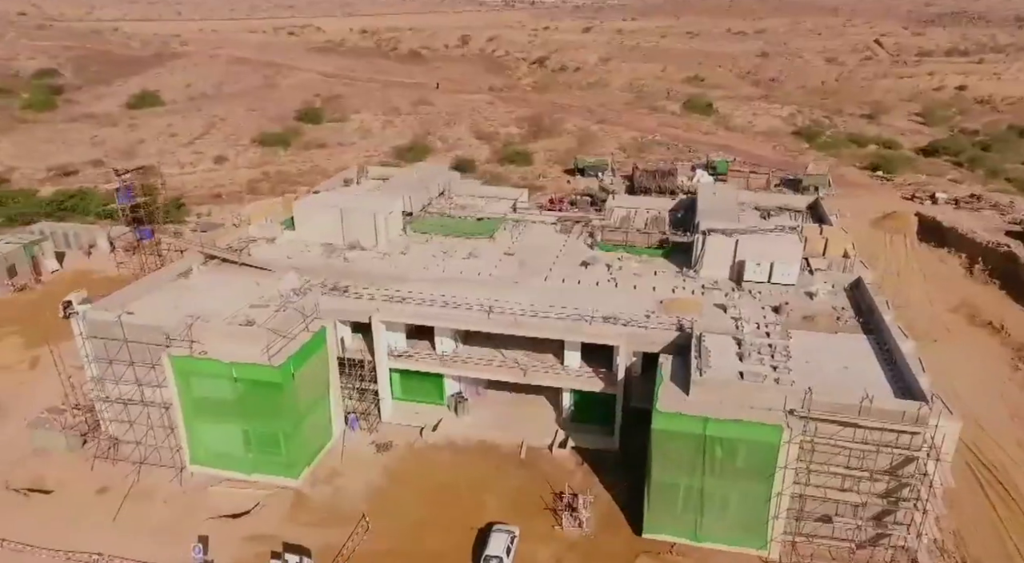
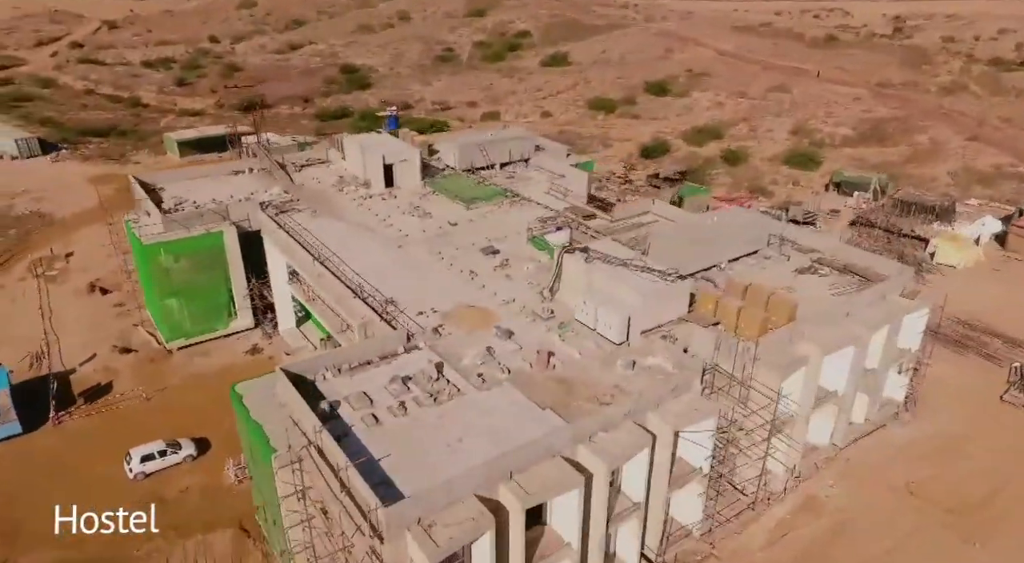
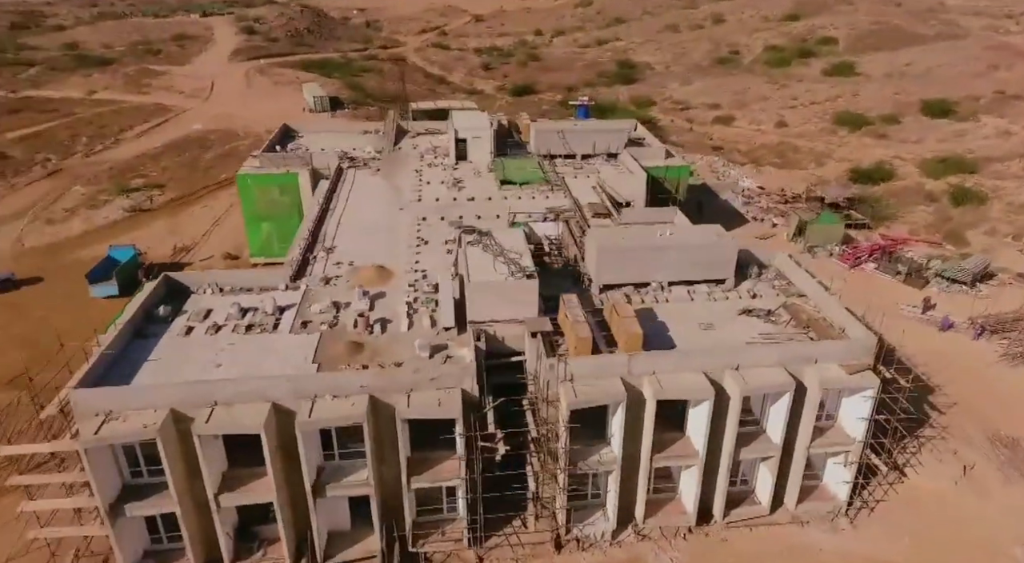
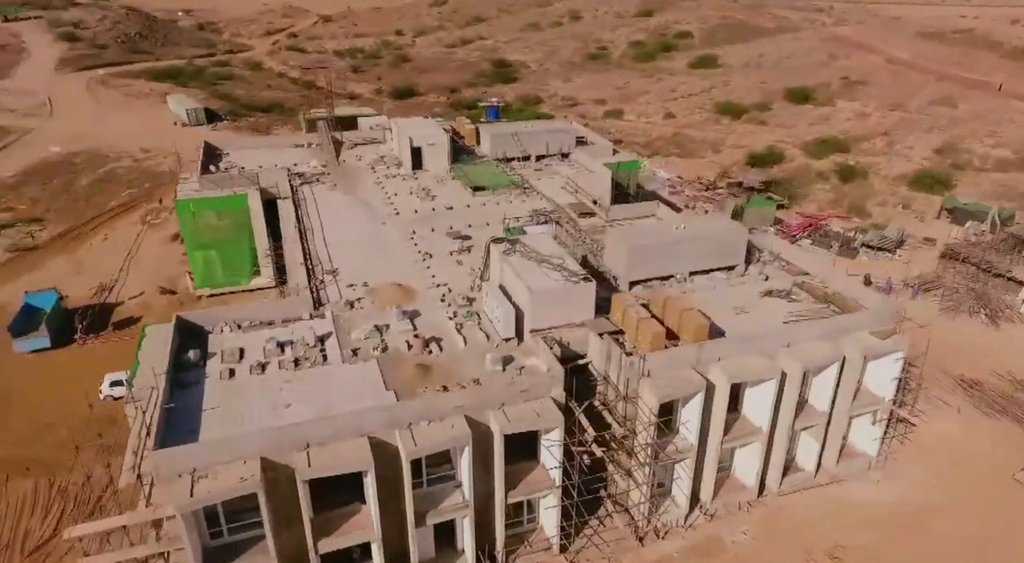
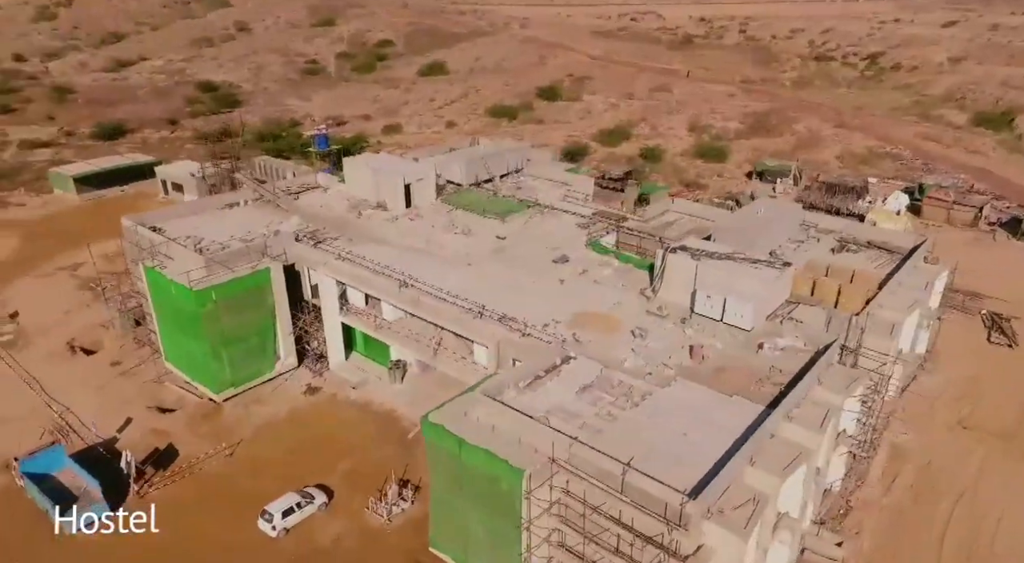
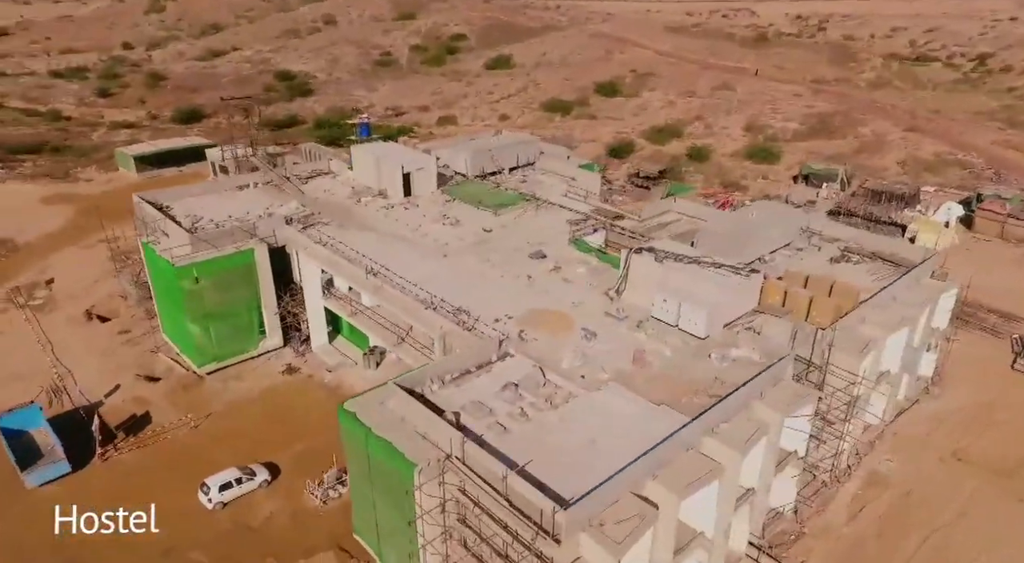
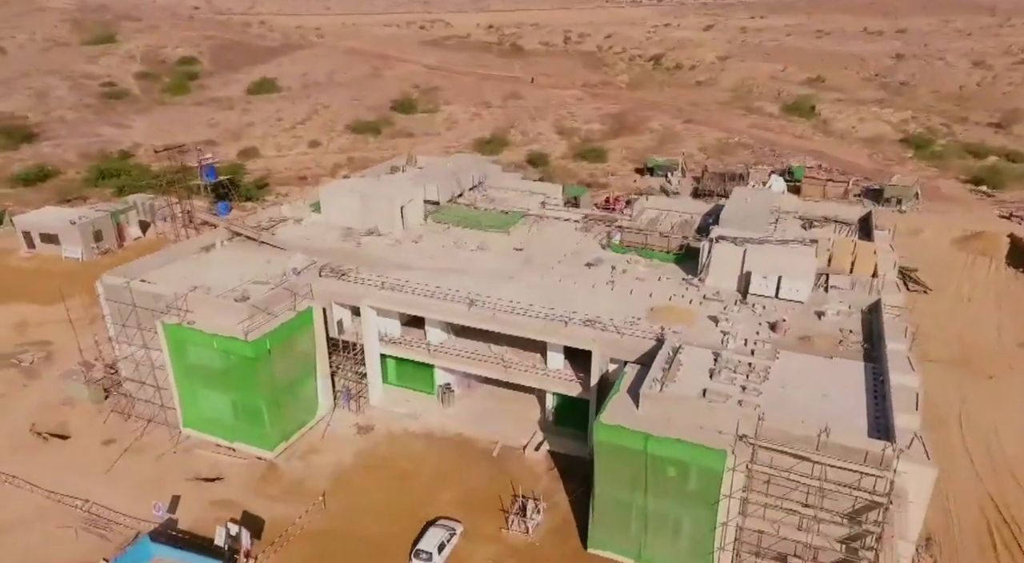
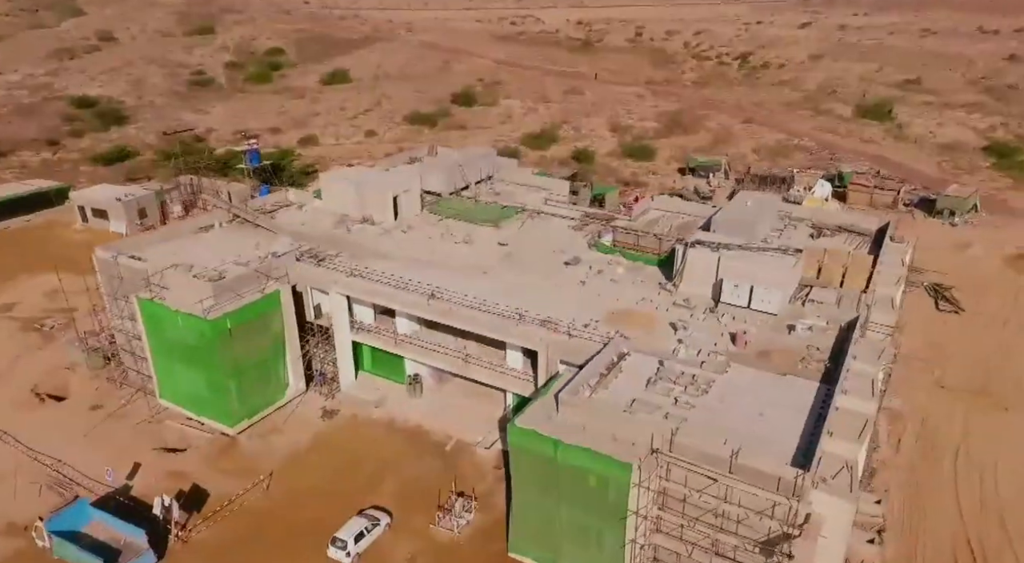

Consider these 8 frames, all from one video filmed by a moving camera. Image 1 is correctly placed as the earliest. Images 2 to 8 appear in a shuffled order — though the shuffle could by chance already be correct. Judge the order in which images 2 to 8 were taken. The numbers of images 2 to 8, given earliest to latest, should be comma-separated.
7, 8, 5, 6, 2, 4, 3
